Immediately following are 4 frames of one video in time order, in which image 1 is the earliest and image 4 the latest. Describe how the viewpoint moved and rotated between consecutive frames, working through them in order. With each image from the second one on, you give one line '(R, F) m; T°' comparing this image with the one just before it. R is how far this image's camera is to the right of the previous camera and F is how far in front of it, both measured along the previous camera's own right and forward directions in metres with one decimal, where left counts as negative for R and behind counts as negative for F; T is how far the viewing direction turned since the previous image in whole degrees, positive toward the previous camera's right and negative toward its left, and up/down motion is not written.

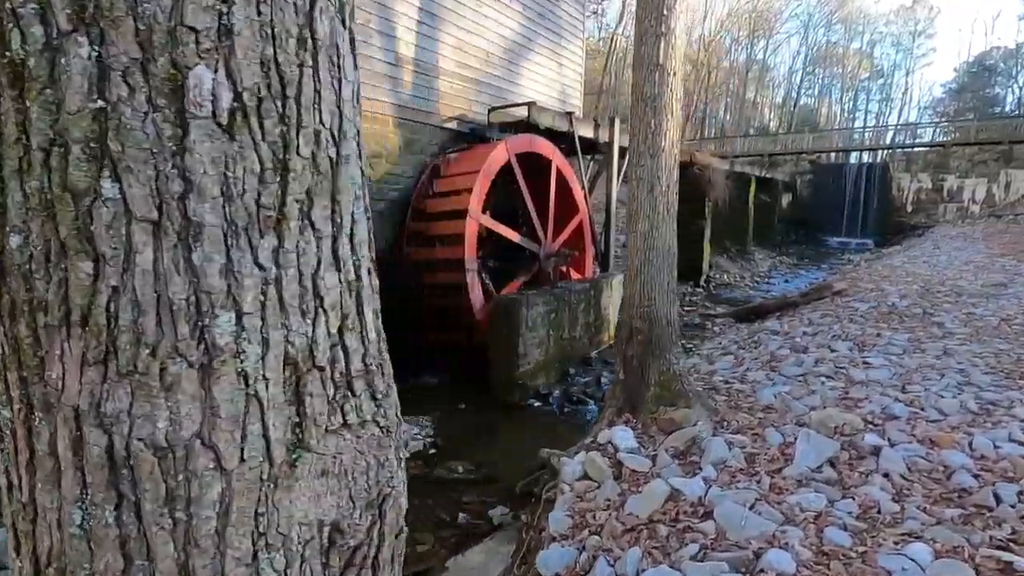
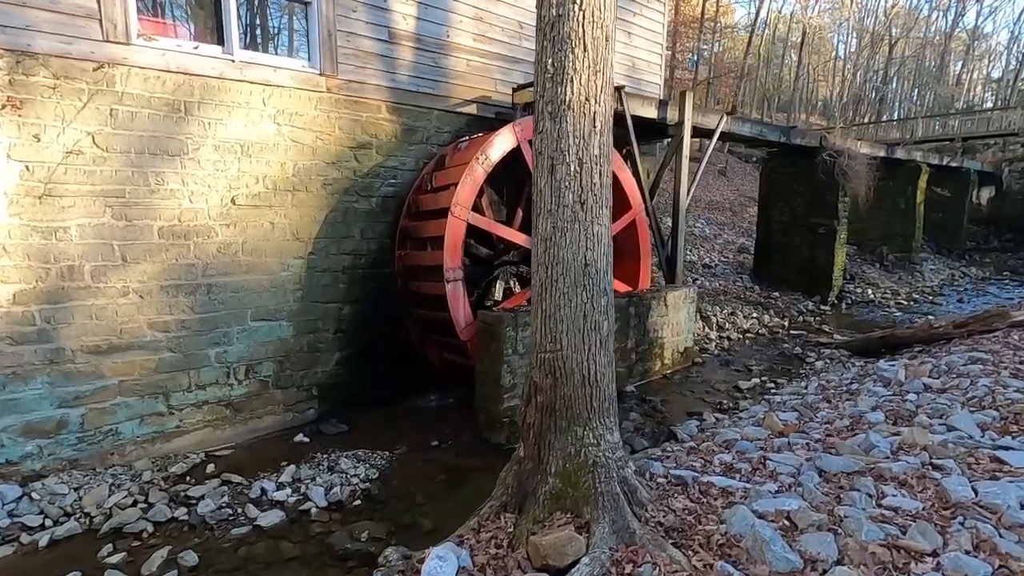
(+1.2, +1.2) m; -15°
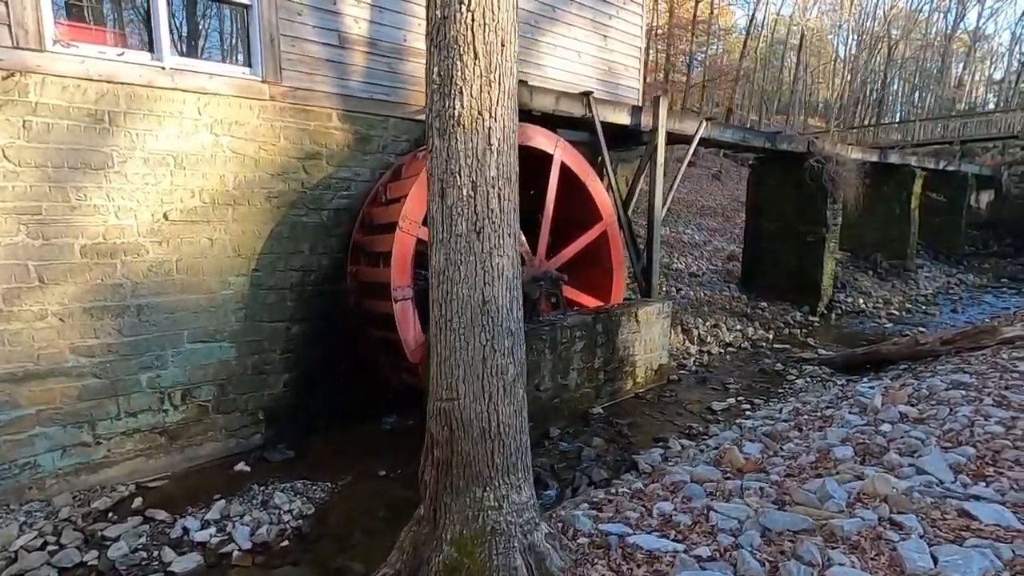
(+0.4, +0.3) m; 0°
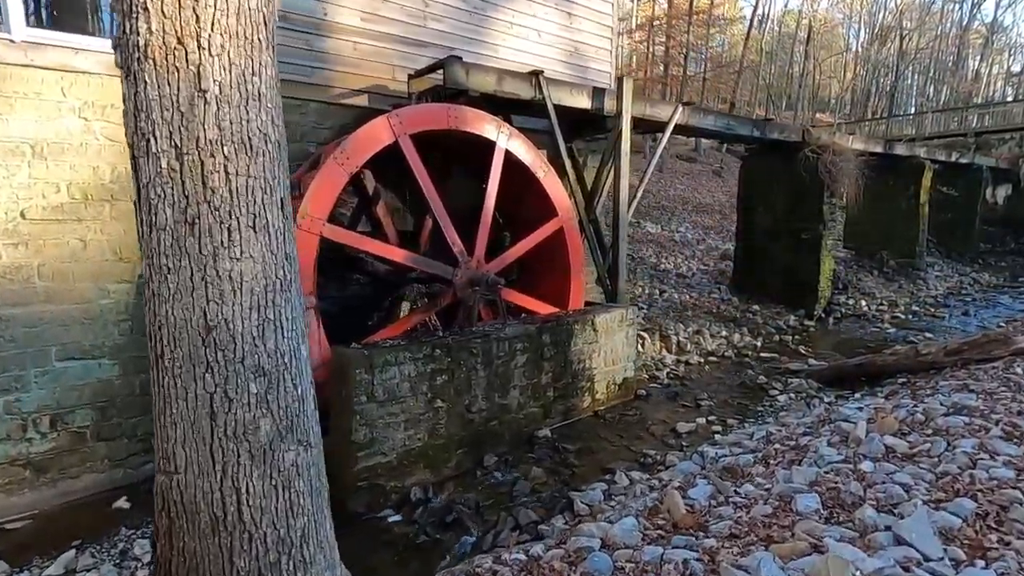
(+0.6, +0.6) m; -1°
